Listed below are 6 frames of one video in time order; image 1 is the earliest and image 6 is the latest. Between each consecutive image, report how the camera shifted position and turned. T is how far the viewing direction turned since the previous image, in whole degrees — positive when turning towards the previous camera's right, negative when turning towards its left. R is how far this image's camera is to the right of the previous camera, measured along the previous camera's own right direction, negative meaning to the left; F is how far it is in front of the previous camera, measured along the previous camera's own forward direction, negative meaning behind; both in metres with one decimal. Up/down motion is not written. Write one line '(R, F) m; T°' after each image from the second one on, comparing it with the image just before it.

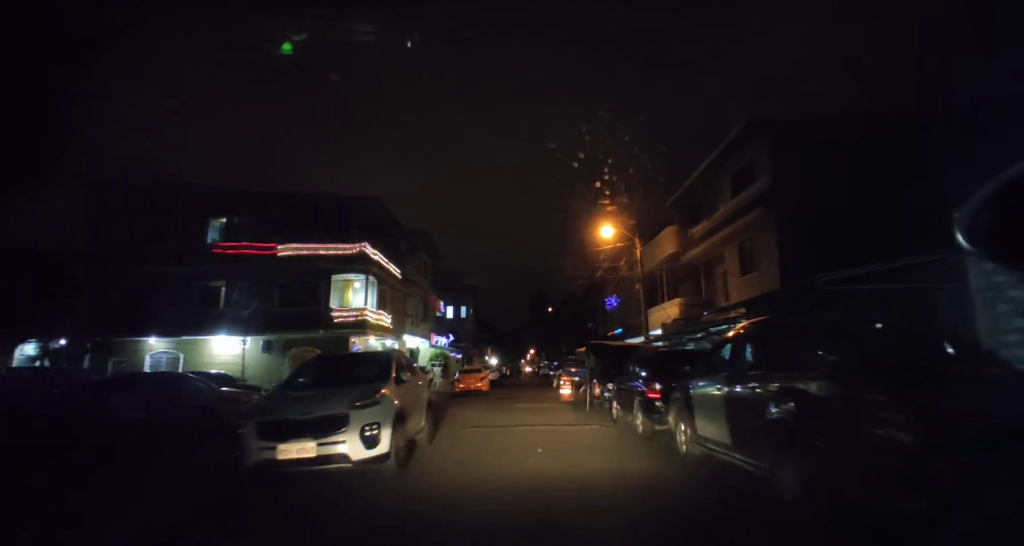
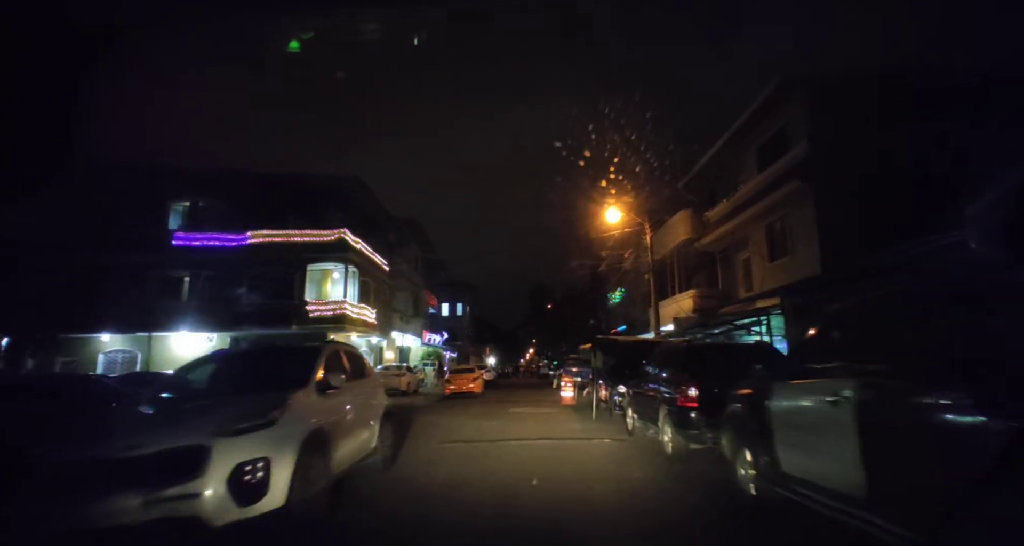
(+0.2, +2.4) m; 0°
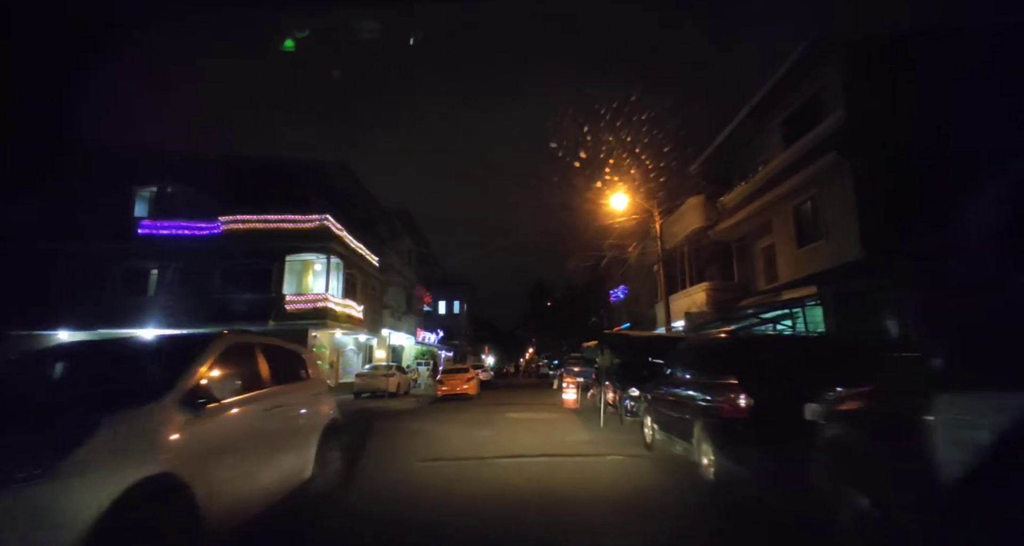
(+0.1, +1.8) m; 0°
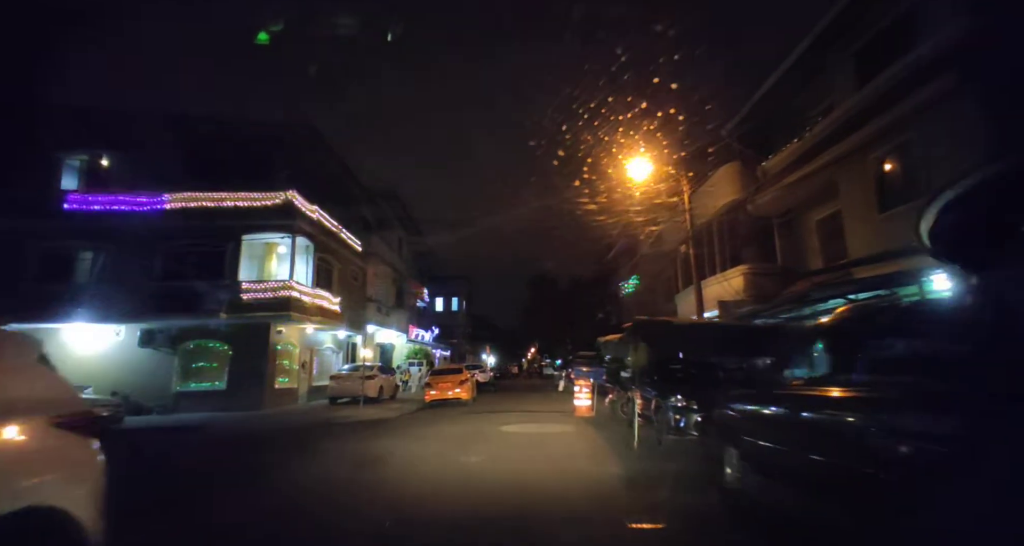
(+0.1, +3.2) m; 0°
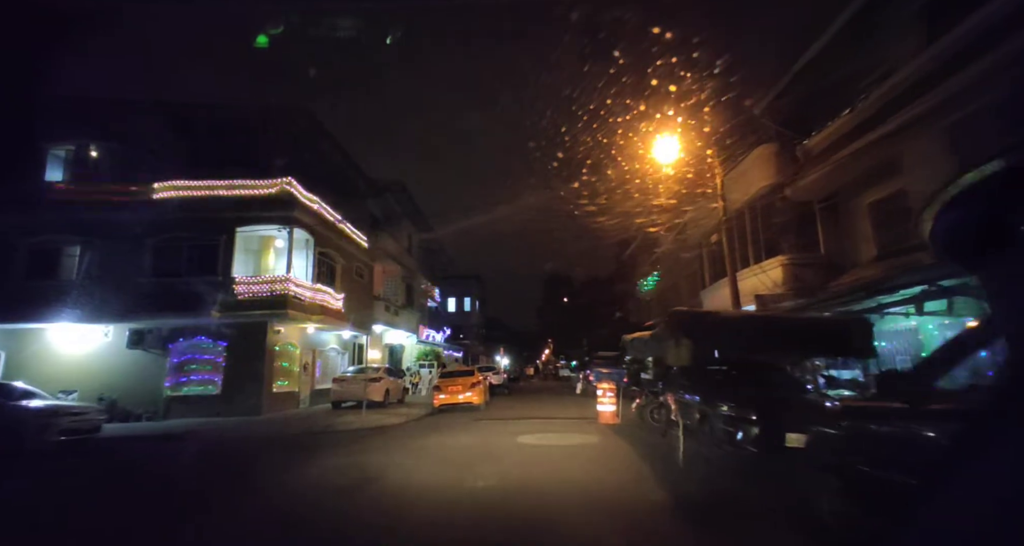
(0.0, +1.4) m; -2°
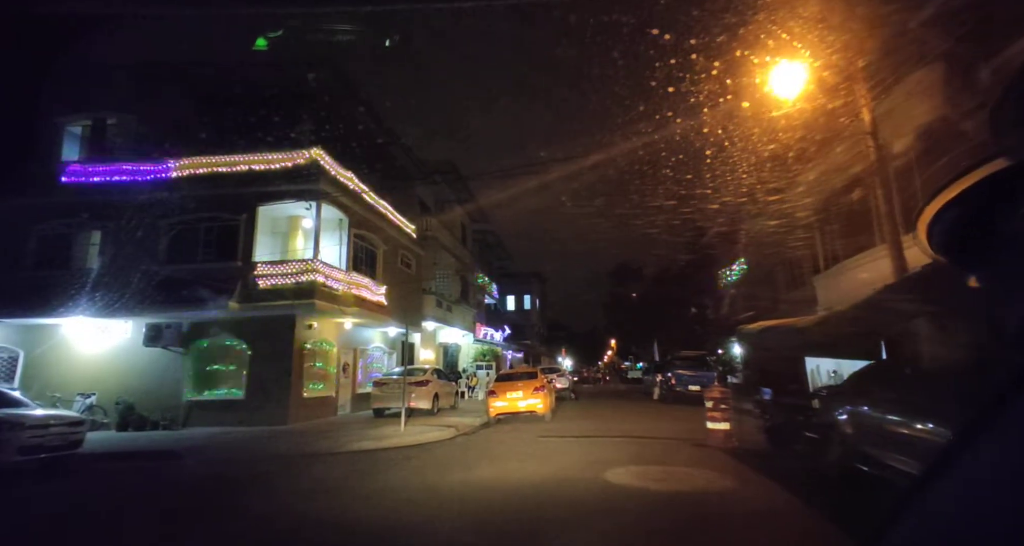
(-0.3, +3.1) m; -7°
